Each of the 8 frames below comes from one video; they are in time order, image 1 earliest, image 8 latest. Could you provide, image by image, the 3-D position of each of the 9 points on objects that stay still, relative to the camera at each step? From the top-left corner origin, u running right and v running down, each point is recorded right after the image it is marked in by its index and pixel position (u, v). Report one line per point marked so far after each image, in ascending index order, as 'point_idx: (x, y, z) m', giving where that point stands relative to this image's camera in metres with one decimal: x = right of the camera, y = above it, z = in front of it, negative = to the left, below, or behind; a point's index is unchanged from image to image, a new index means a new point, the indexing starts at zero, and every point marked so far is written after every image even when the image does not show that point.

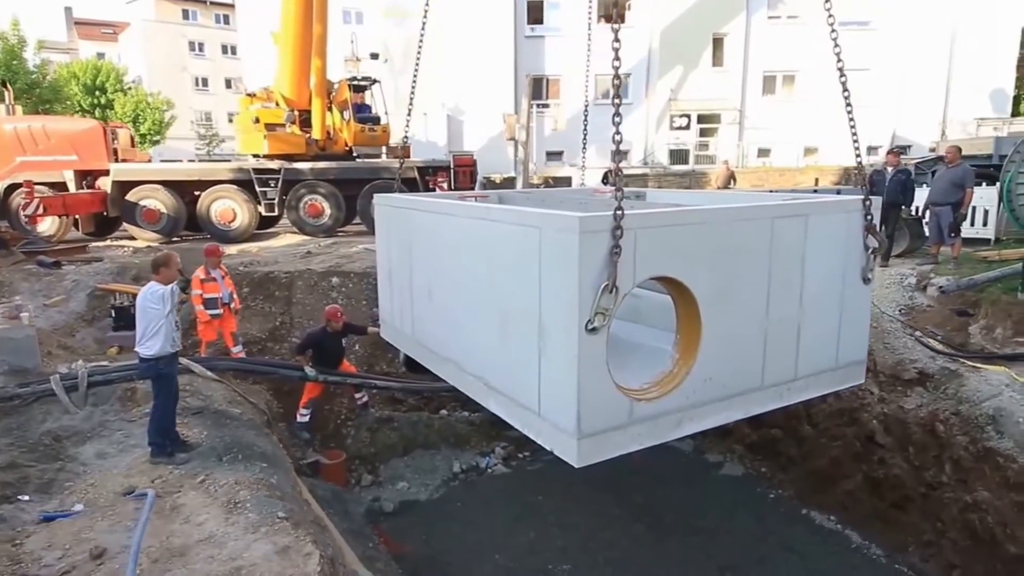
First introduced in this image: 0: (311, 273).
0: (-2.0, +0.1, +7.9) m
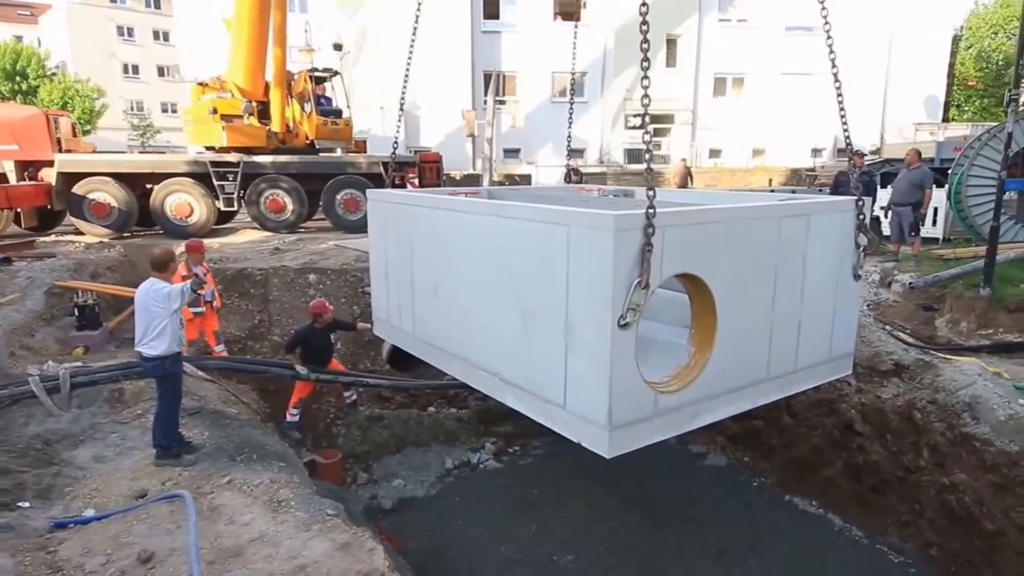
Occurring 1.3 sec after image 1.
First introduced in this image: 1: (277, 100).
0: (-2.2, +0.2, +7.8) m
1: (-3.0, +2.4, +9.7) m
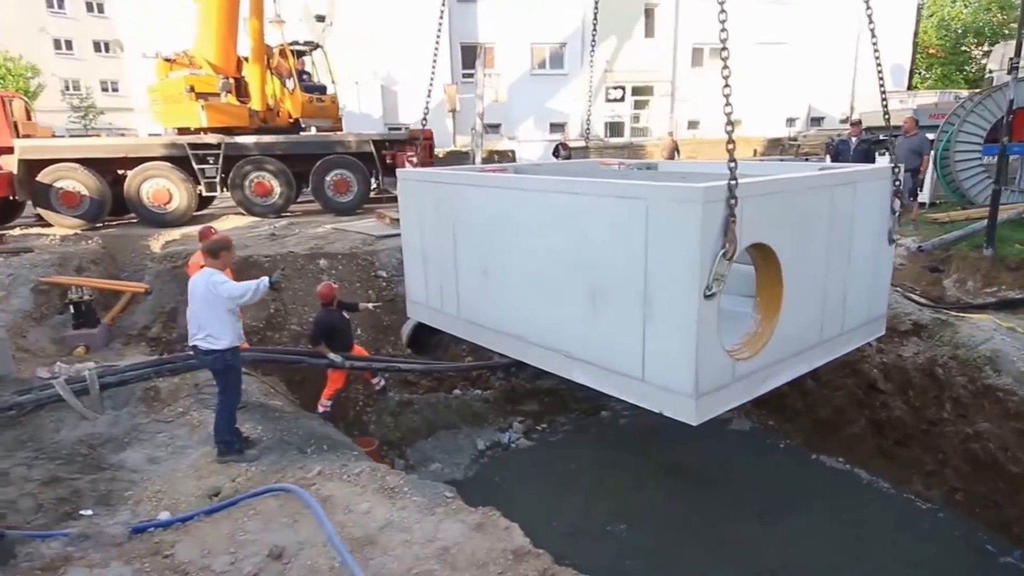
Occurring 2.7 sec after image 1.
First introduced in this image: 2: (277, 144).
0: (-2.1, +0.3, +7.6) m
1: (-3.1, +2.6, +9.4) m
2: (-2.9, +1.8, +9.6) m
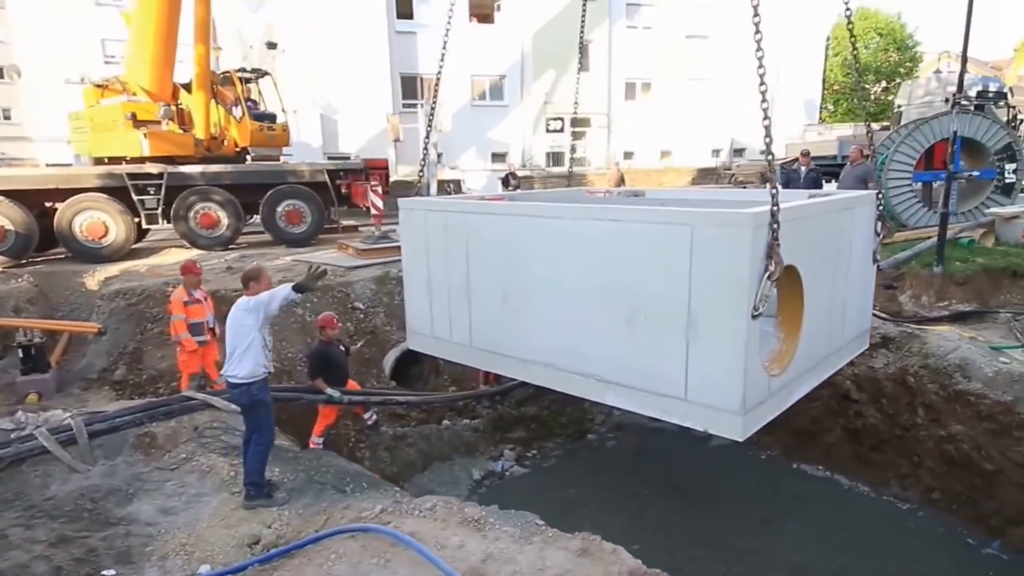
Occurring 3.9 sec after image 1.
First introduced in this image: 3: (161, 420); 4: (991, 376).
0: (-2.3, 0.0, +7.3) m
1: (-3.7, +2.2, +9.0) m
2: (-3.5, +1.4, +9.2) m
3: (-2.3, -0.9, +5.2) m
4: (+3.6, -0.6, +5.6) m
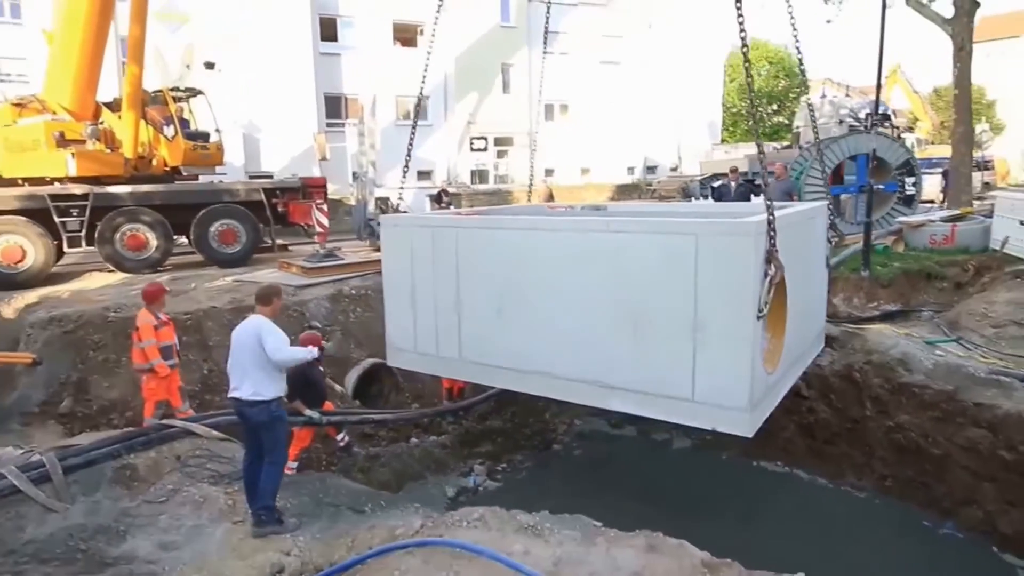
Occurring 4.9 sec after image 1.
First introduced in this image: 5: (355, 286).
0: (-2.7, -0.2, +7.0) m
1: (-4.4, +1.9, +8.5) m
2: (-4.1, +1.1, +8.7) m
3: (-2.4, -1.1, +4.9) m
4: (+3.4, -0.6, +6.2) m
5: (-1.7, 0.0, +8.1) m
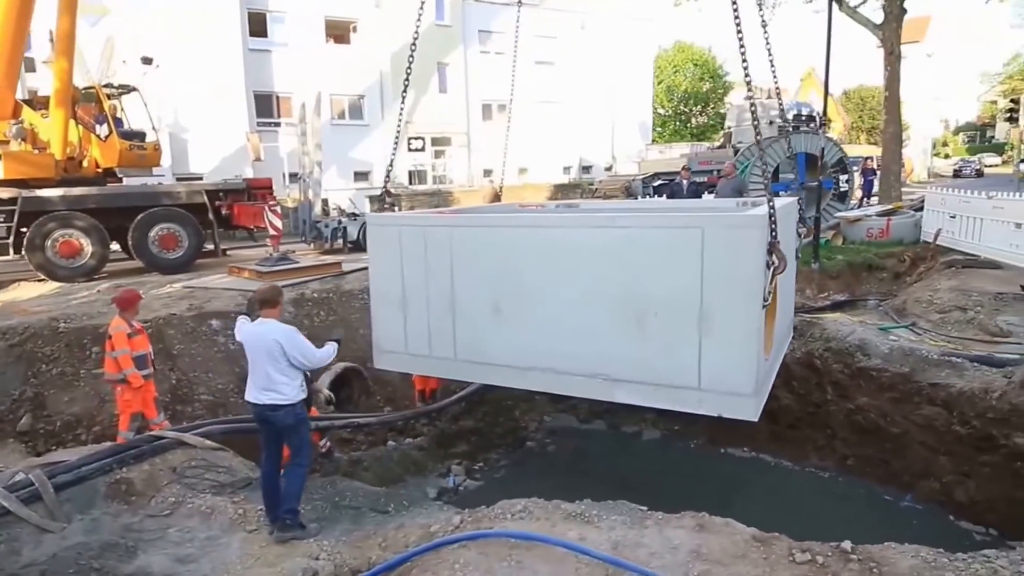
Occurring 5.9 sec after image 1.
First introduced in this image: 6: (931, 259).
0: (-2.9, -0.3, +6.6) m
1: (-4.8, +1.8, +8.0) m
2: (-4.6, +1.0, +8.2) m
3: (-2.3, -1.1, +4.6) m
4: (+3.3, -0.6, +6.6) m
5: (-2.0, 0.0, +7.9) m
6: (+4.7, +0.3, +8.4) m
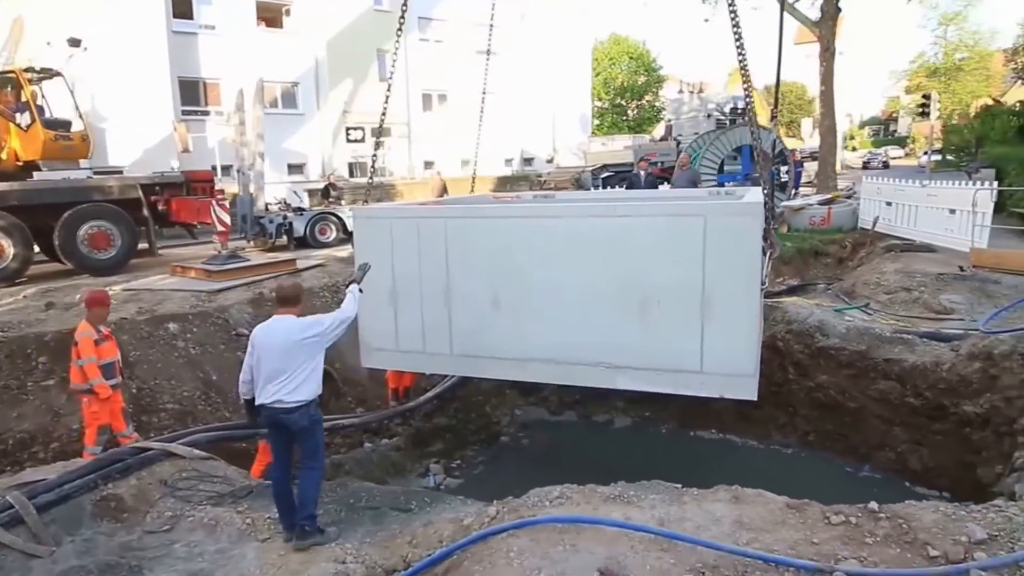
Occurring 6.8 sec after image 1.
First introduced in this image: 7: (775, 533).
0: (-3.1, -0.3, +6.2) m
1: (-5.2, +1.7, +7.3) m
2: (-5.0, +0.9, +7.5) m
3: (-2.2, -1.1, +4.2) m
4: (+3.0, -0.4, +7.0) m
5: (-2.4, 0.0, +7.6) m
6: (+4.2, +0.5, +8.9) m
7: (+1.2, -1.1, +3.4) m
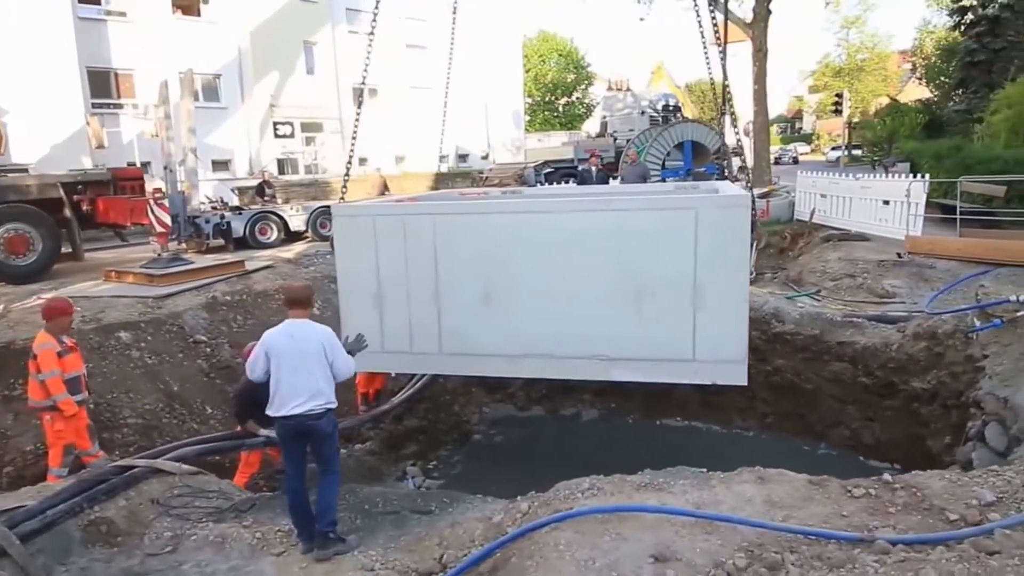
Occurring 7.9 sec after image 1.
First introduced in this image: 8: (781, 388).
0: (-3.3, -0.3, +5.8) m
1: (-5.5, +1.6, +6.5) m
2: (-5.3, +0.8, +6.8) m
3: (-2.1, -1.1, +3.9) m
4: (+2.7, -0.3, +7.3) m
5: (-2.7, 0.0, +7.2) m
6: (+3.6, +0.7, +9.3) m
7: (+1.4, -1.0, +3.5) m
8: (+2.6, -1.0, +7.2) m
